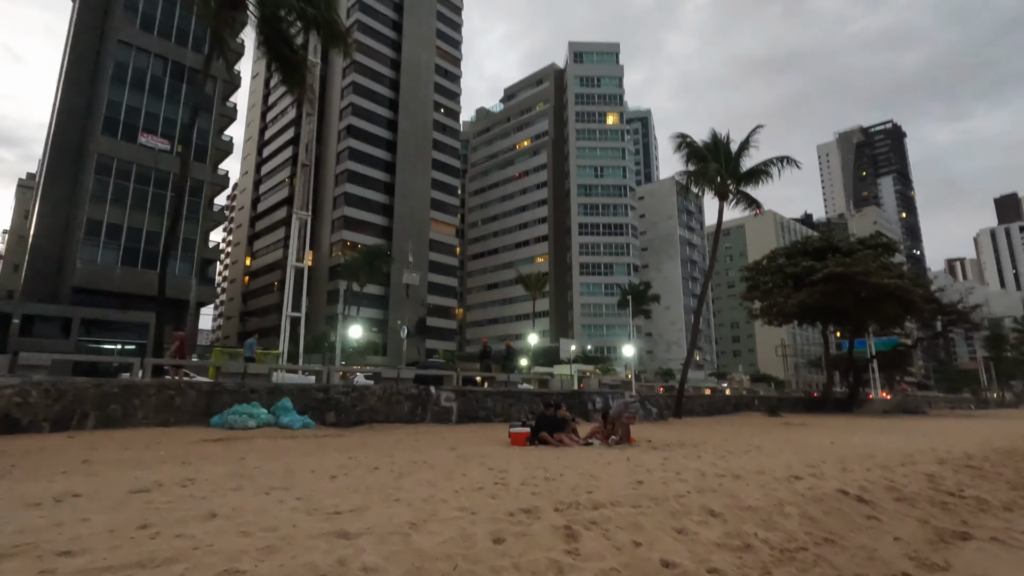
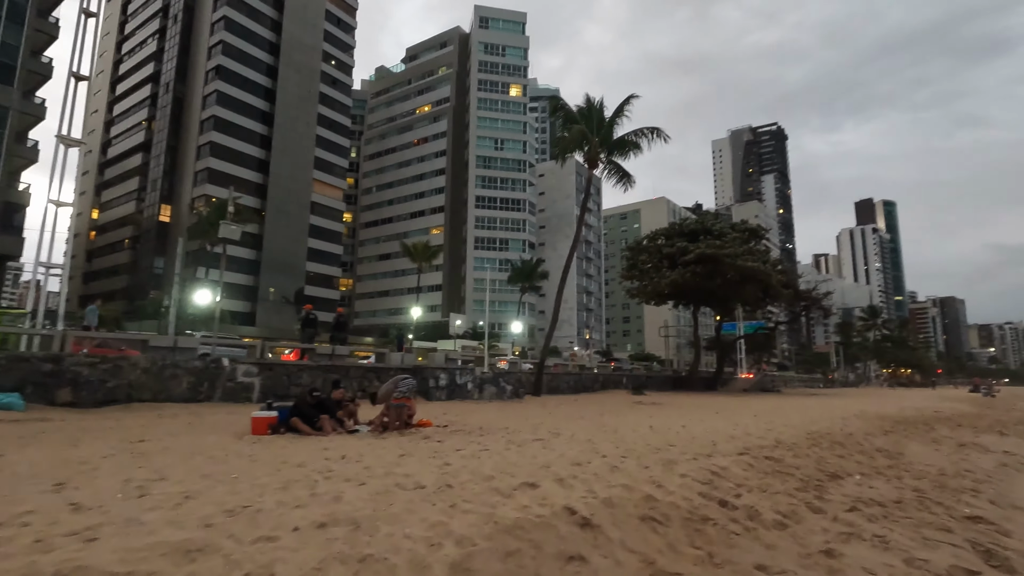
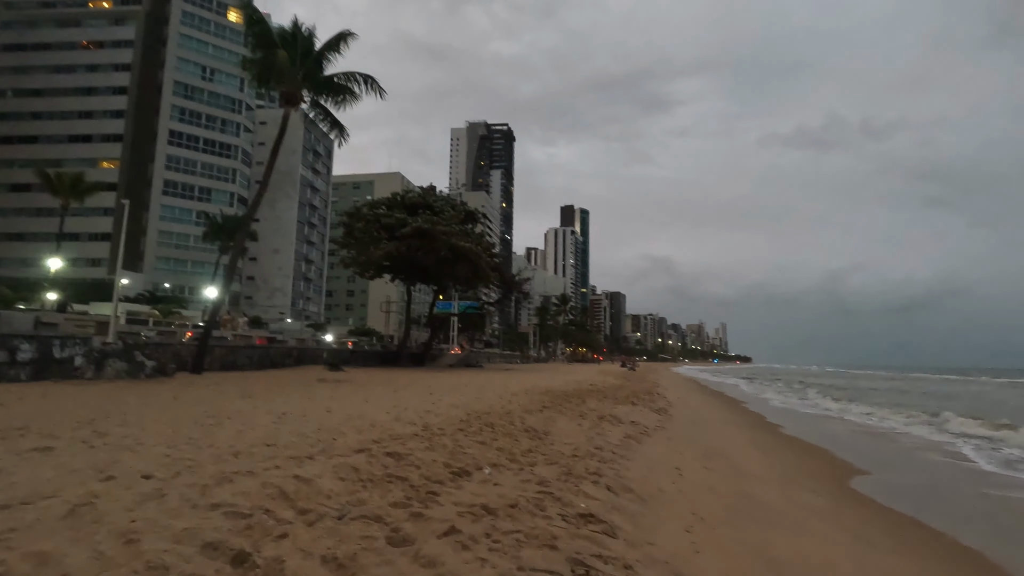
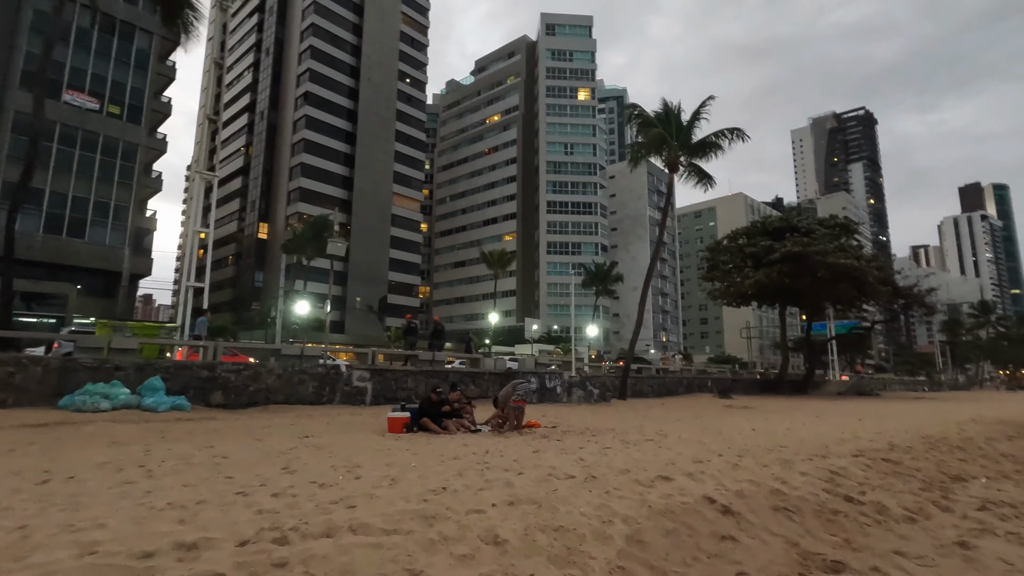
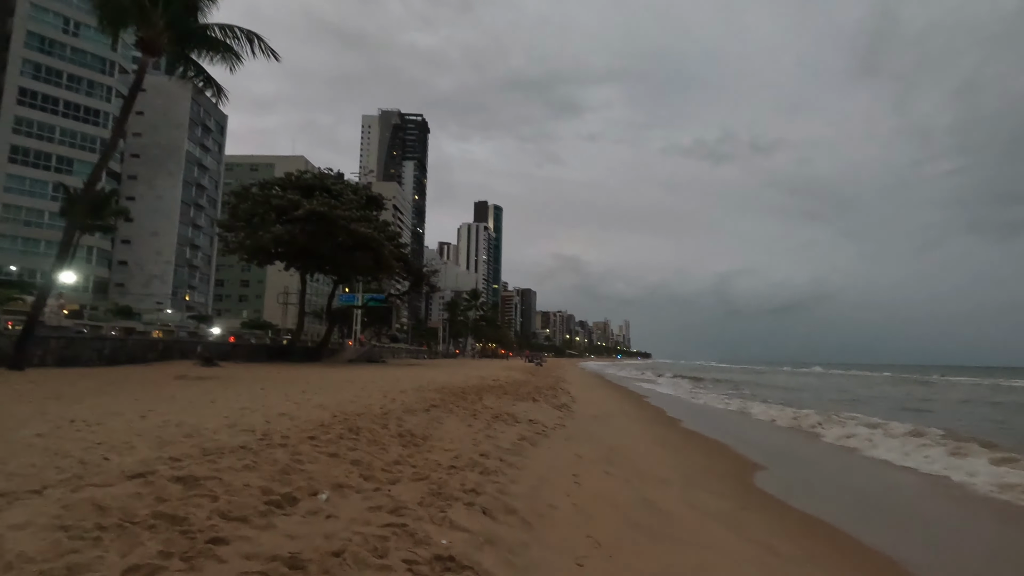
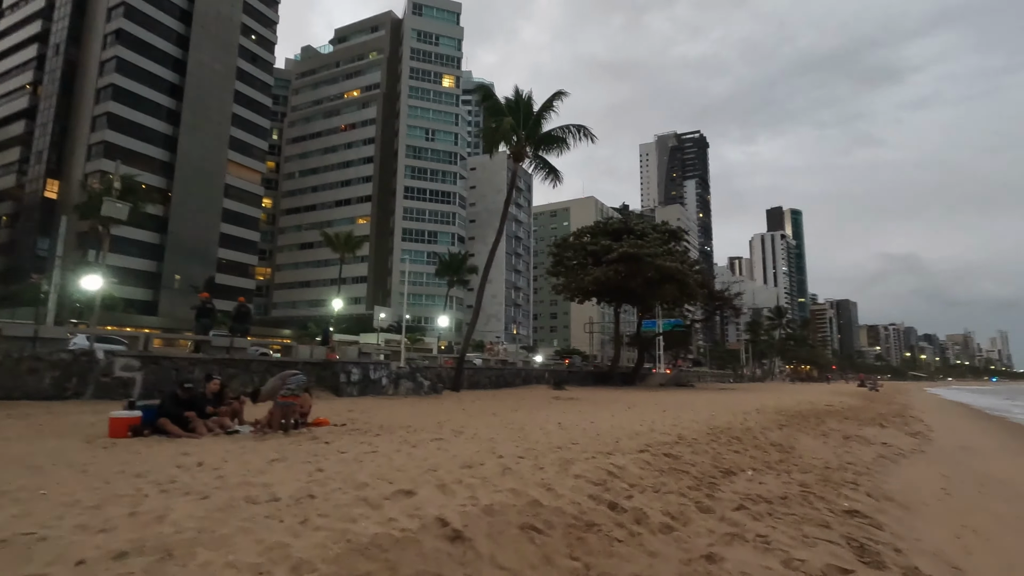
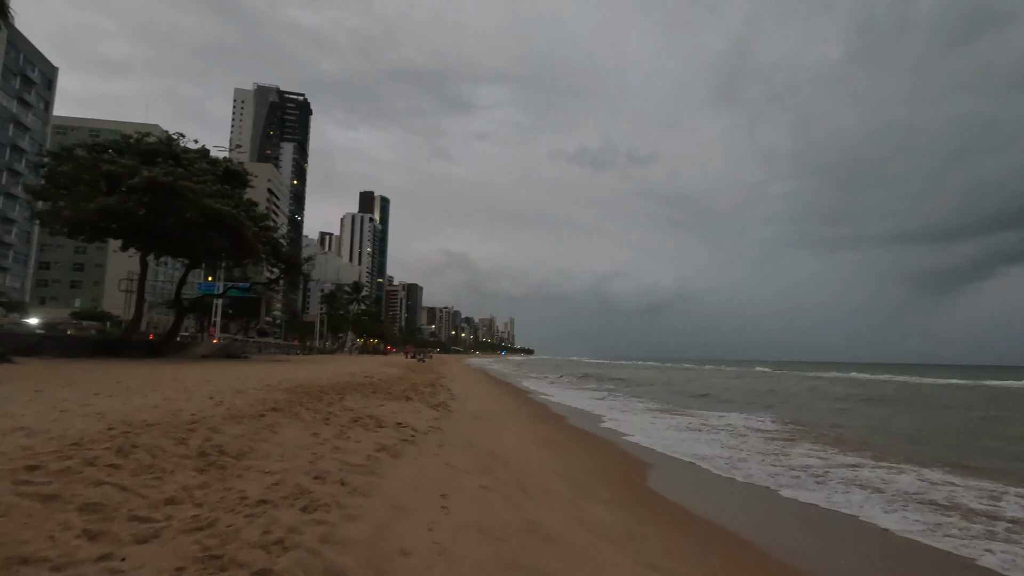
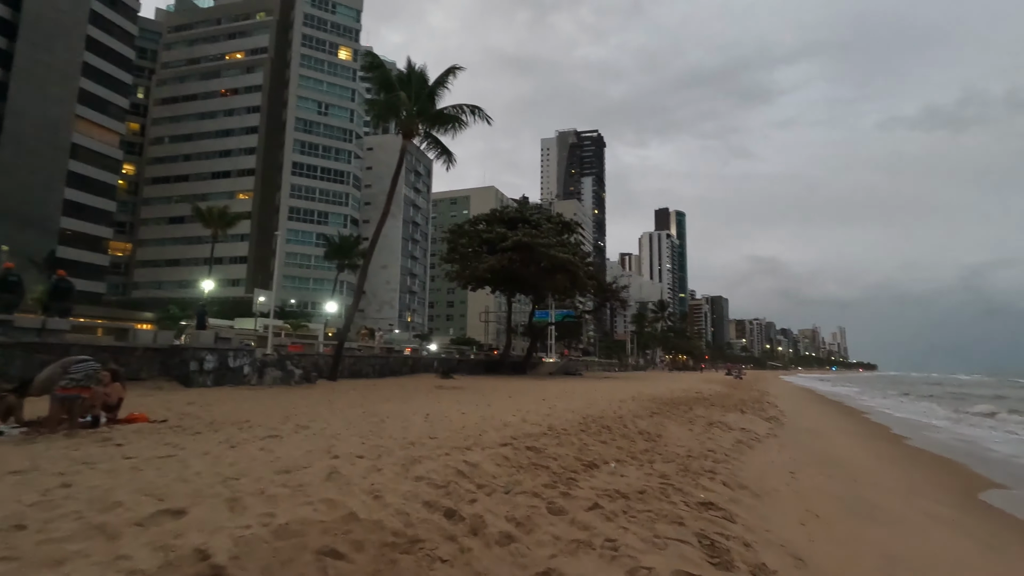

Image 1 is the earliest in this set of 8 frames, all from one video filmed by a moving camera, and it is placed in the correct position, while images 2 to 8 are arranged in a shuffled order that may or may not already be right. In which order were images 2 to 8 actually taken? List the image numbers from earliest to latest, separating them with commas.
4, 2, 6, 8, 3, 5, 7
